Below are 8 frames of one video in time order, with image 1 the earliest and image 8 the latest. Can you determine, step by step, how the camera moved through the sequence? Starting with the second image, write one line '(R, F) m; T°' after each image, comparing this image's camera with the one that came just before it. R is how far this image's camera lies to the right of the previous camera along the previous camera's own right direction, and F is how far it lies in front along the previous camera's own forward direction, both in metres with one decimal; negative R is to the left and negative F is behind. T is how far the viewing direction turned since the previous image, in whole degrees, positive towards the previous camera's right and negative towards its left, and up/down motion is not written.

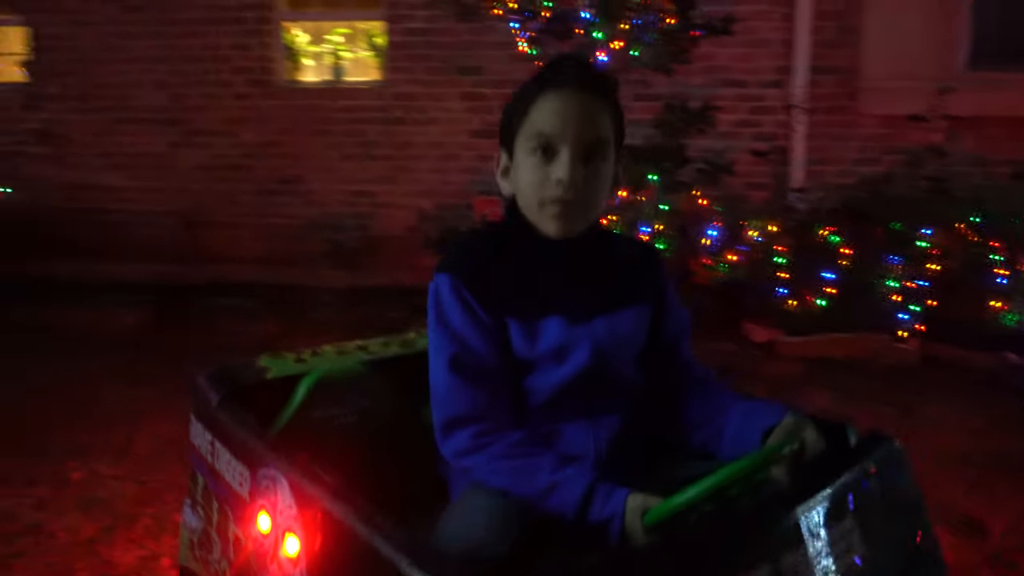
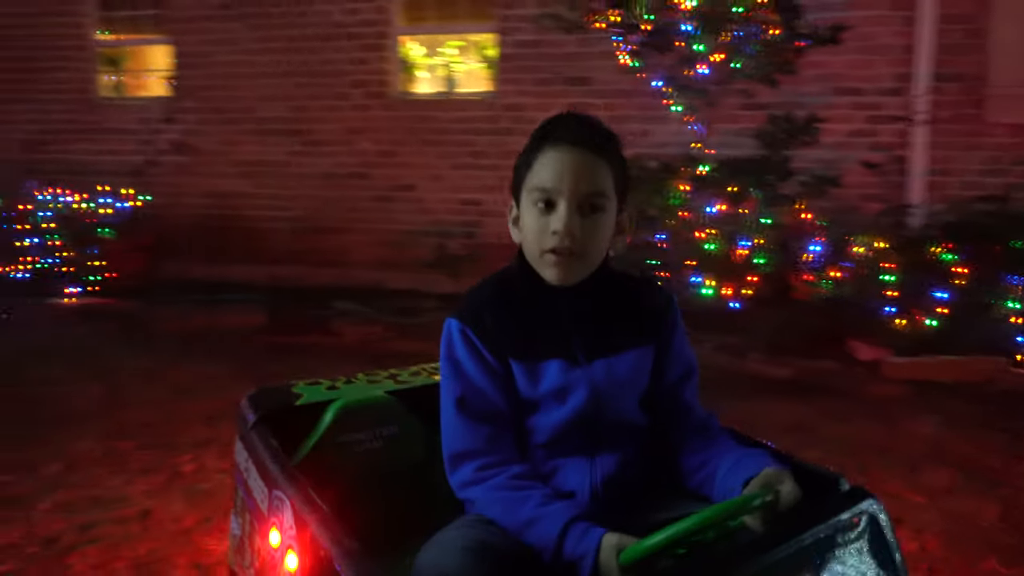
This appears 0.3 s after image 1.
(+0.2, -0.1) m; -8°
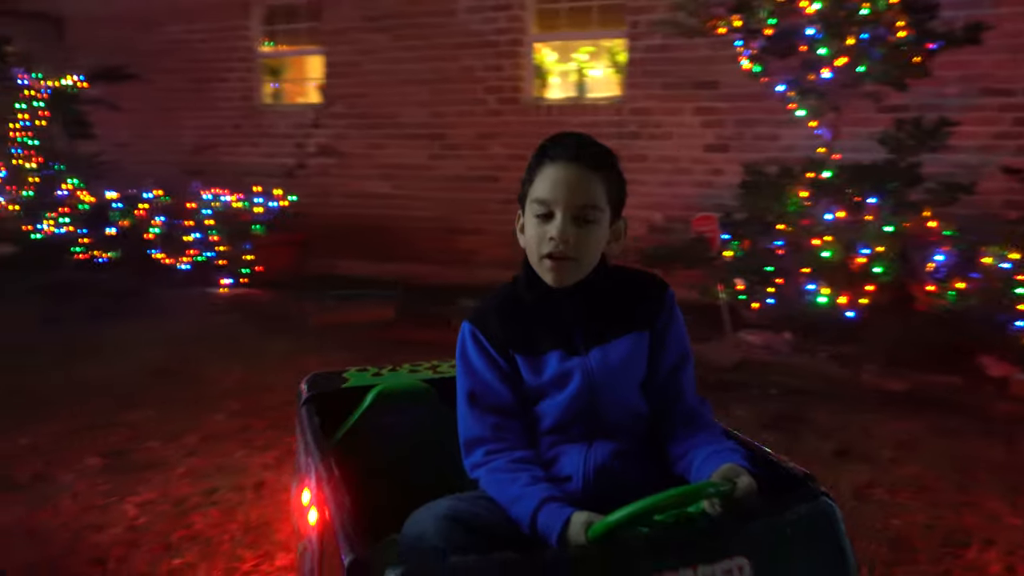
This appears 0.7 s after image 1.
(+0.3, -0.2) m; -10°
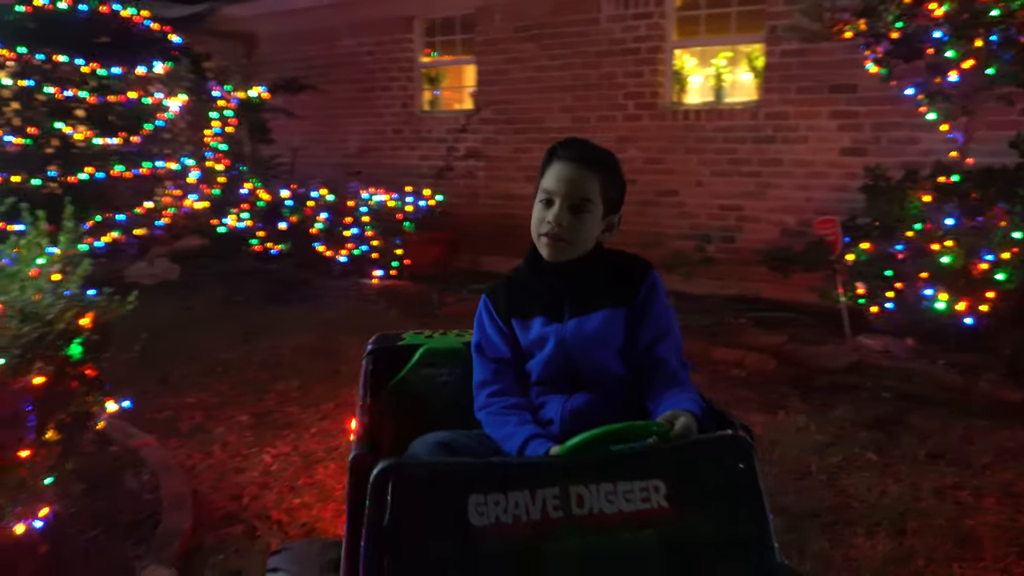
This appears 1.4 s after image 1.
(+0.4, -0.3) m; -11°
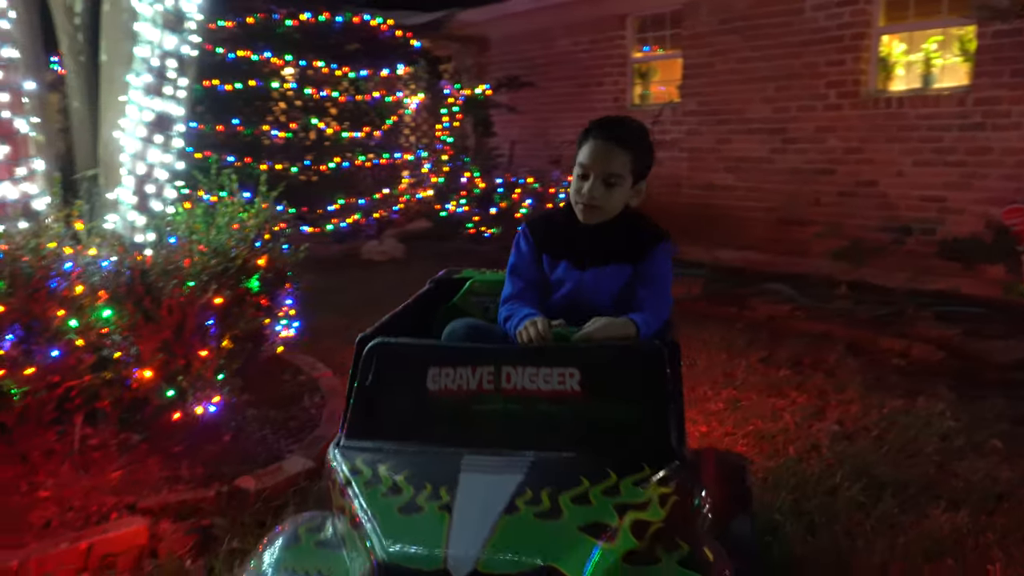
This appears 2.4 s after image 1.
(+0.7, -0.4) m; -17°
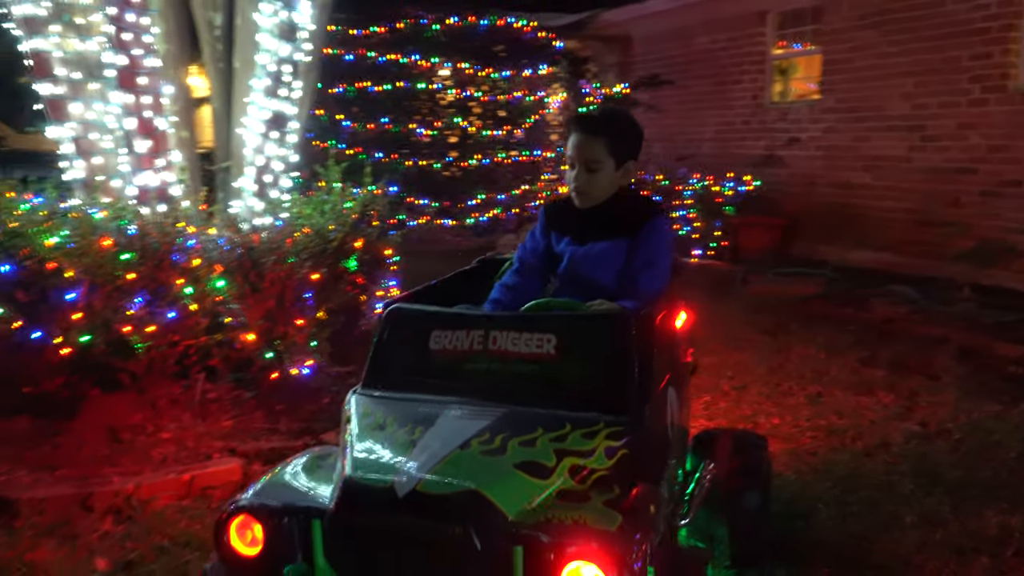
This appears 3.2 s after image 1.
(+0.5, -0.2) m; -11°
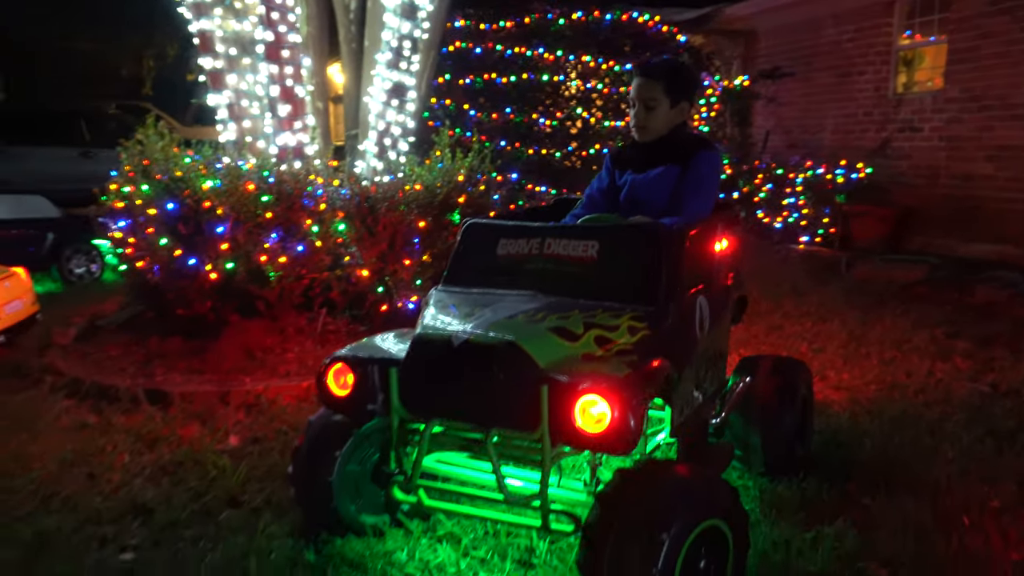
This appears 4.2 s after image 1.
(+0.3, -0.5) m; -8°
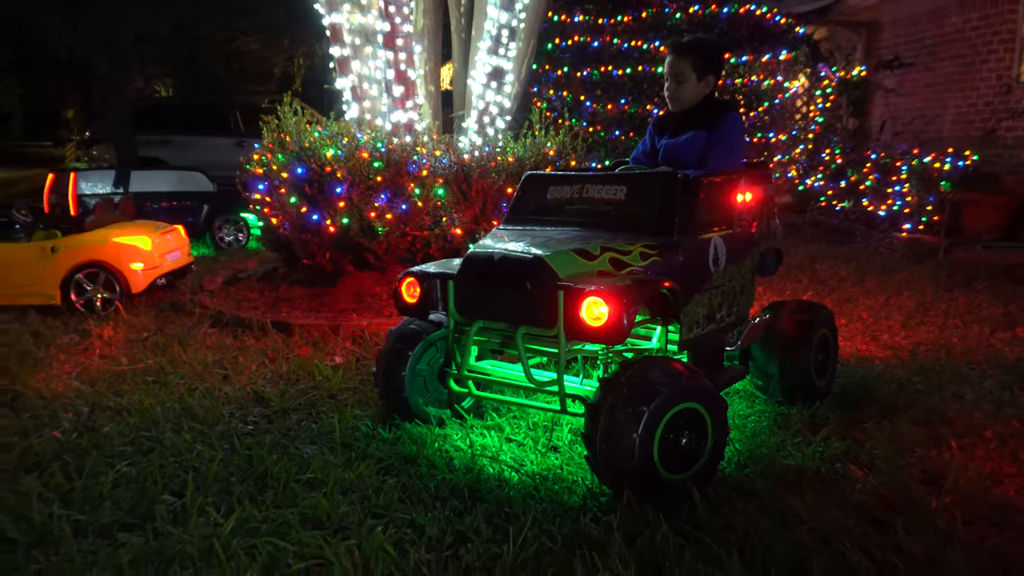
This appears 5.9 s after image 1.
(+0.4, -0.6) m; -9°
